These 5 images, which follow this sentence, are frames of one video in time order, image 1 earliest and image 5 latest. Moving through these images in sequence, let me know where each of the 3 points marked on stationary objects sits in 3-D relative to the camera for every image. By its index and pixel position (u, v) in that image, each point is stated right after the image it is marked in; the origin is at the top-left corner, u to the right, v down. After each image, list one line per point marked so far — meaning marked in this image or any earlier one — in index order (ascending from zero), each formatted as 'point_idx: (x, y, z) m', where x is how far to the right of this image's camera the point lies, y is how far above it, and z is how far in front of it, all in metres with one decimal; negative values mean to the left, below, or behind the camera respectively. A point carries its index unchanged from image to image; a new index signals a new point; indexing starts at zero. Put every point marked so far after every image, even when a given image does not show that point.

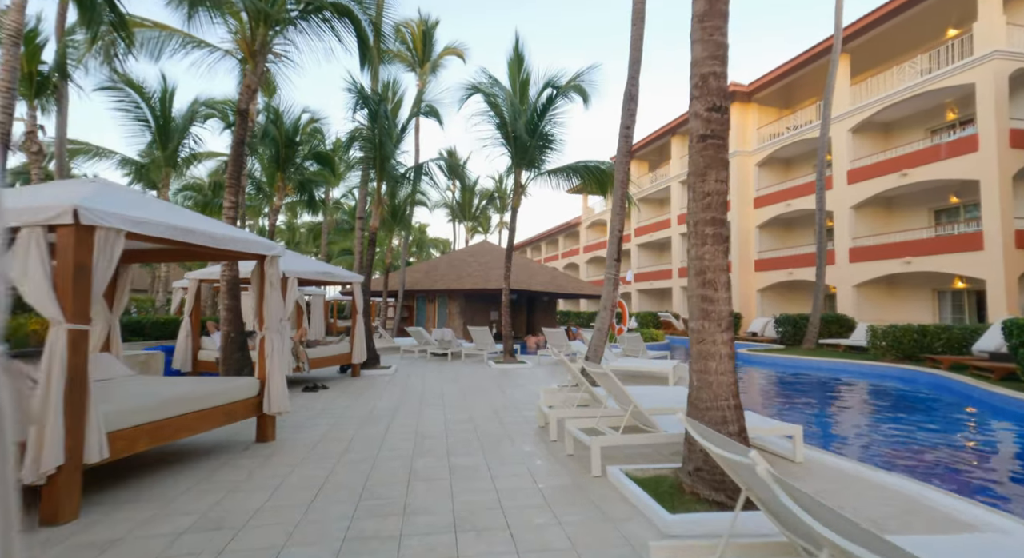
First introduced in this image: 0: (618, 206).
0: (+1.9, +1.3, +8.6) m
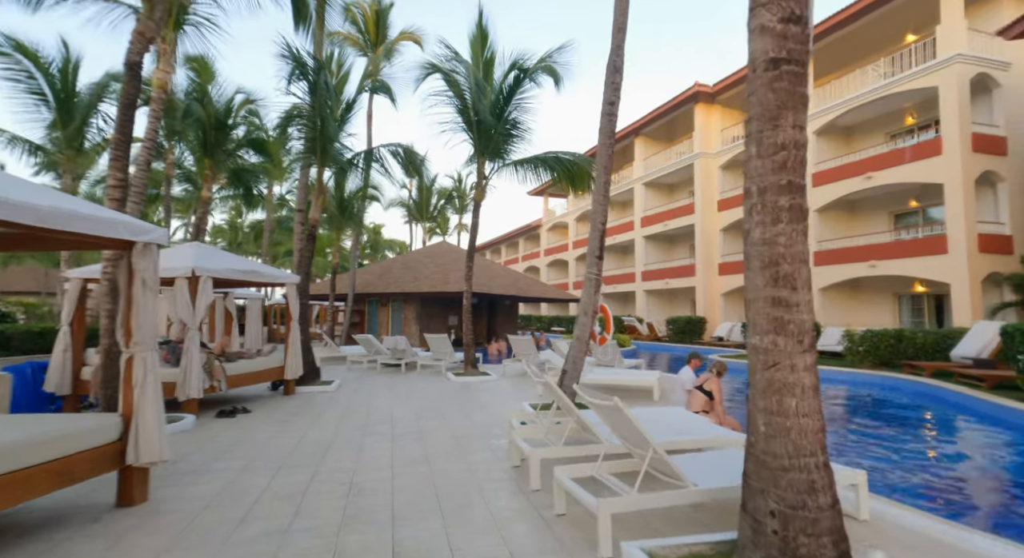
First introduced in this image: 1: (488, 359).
0: (+1.4, +1.3, +7.5) m
1: (-0.8, -3.0, +18.3) m
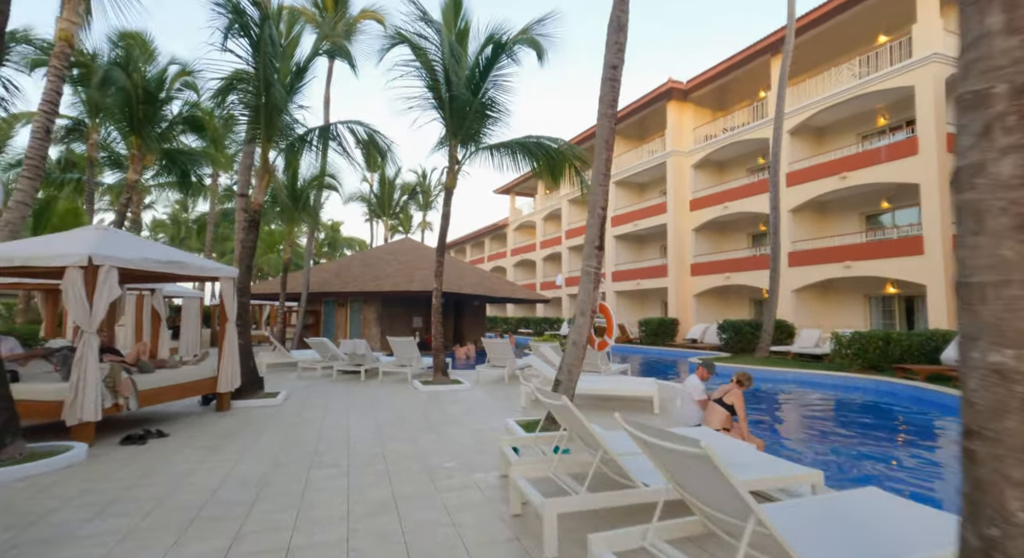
0: (+1.2, +1.4, +6.4) m
1: (-1.8, -2.9, +17.0) m
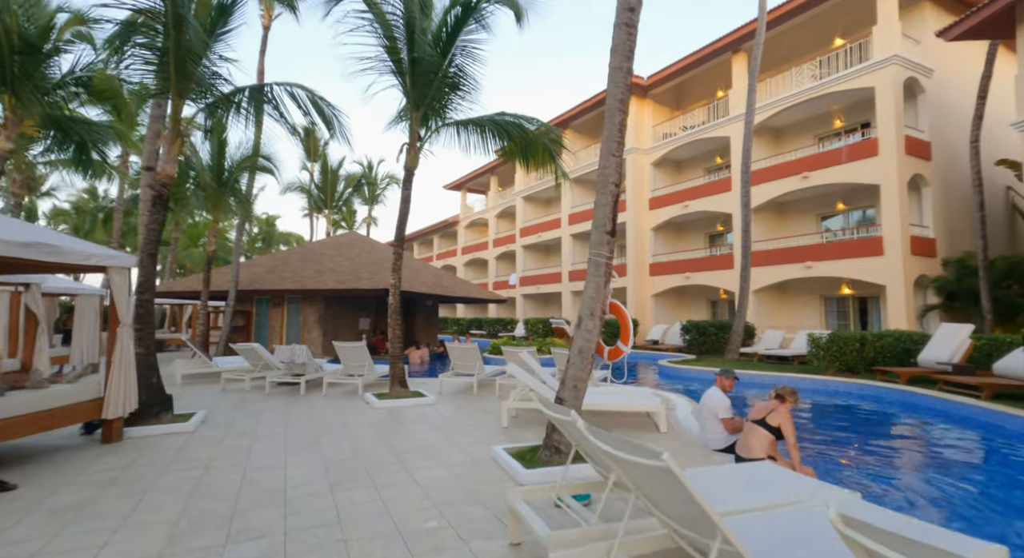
0: (+1.1, +1.4, +5.2) m
1: (-3.1, -2.8, +15.4) m
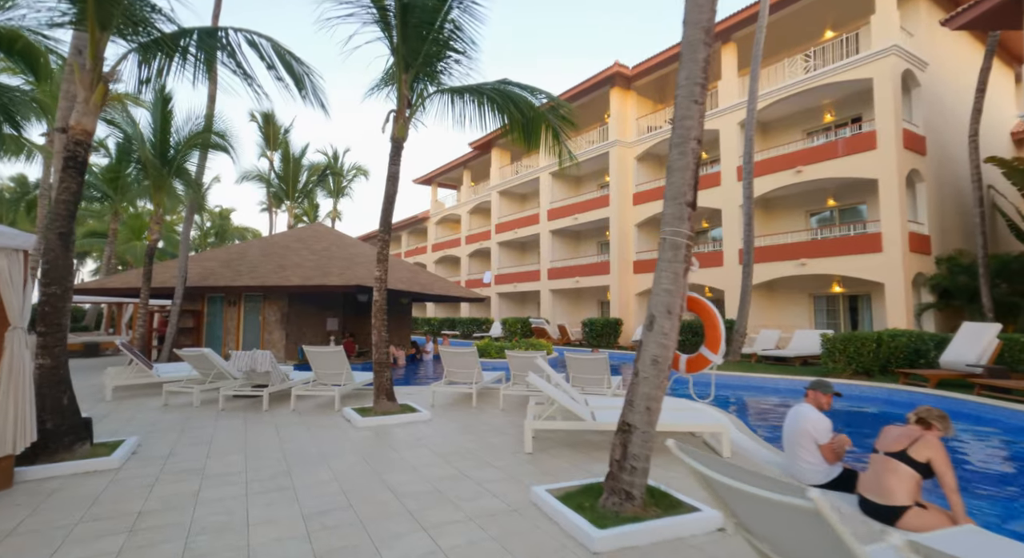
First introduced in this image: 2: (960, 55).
0: (+1.5, +1.5, +3.9) m
1: (-3.4, -2.7, +13.8) m
2: (+15.8, +7.9, +17.7) m
